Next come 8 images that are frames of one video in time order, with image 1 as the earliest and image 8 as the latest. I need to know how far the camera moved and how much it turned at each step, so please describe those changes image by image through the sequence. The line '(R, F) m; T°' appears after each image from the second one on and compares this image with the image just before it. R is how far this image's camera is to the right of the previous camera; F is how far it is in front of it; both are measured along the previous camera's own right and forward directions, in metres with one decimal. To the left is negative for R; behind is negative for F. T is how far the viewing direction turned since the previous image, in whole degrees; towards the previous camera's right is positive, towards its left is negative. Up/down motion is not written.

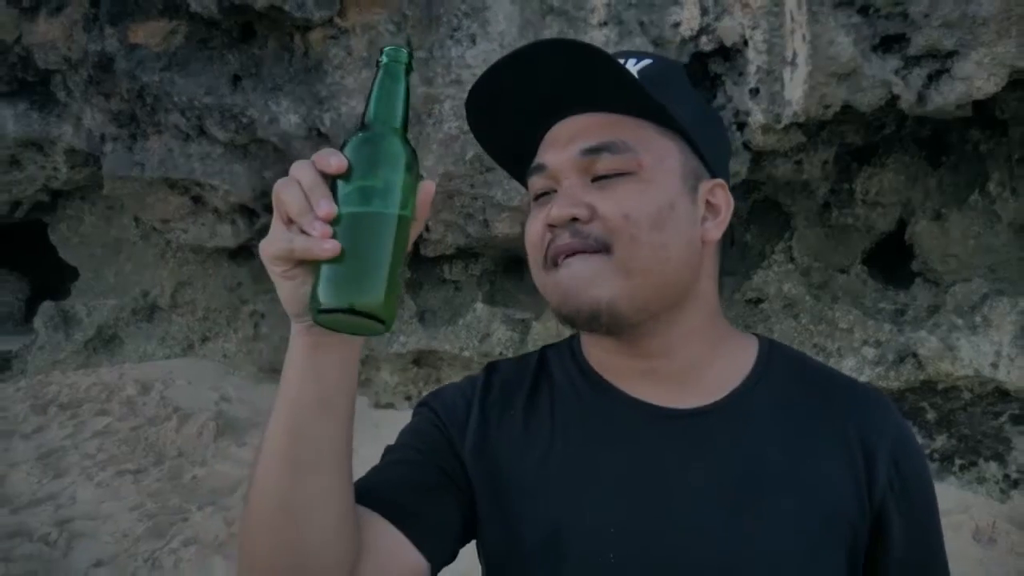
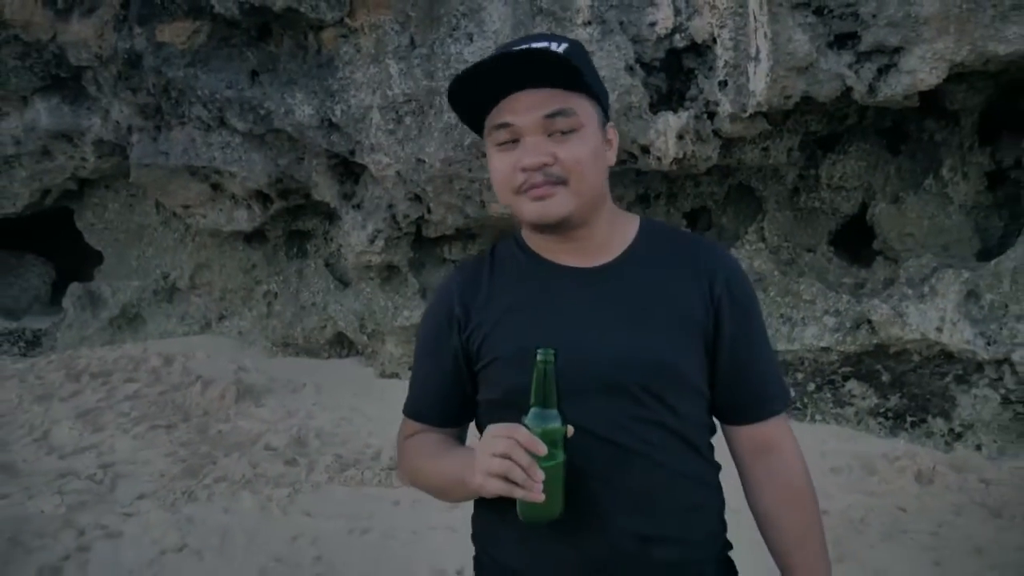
(0.0, -0.3) m; 0°
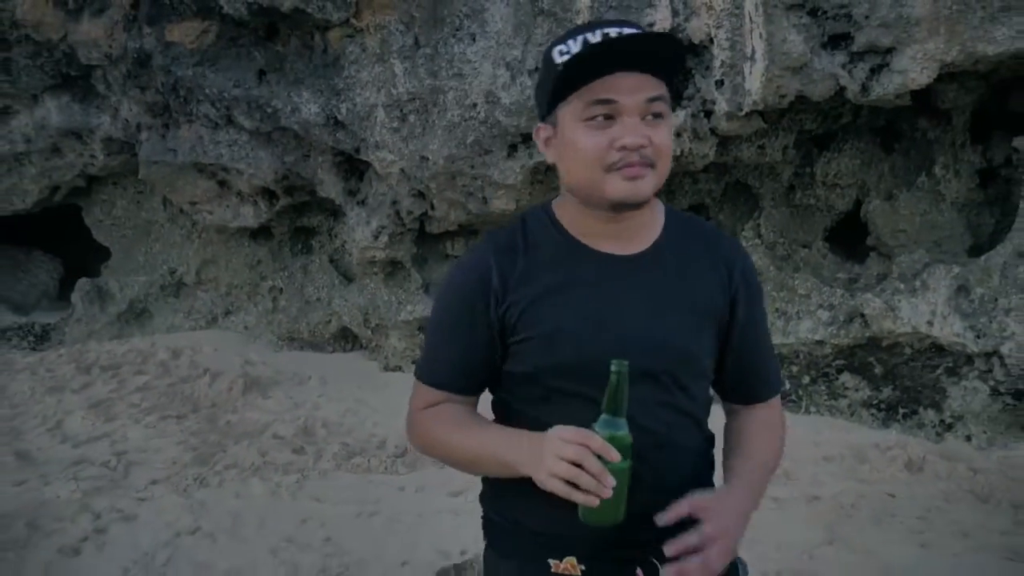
(0.0, -0.1) m; 0°
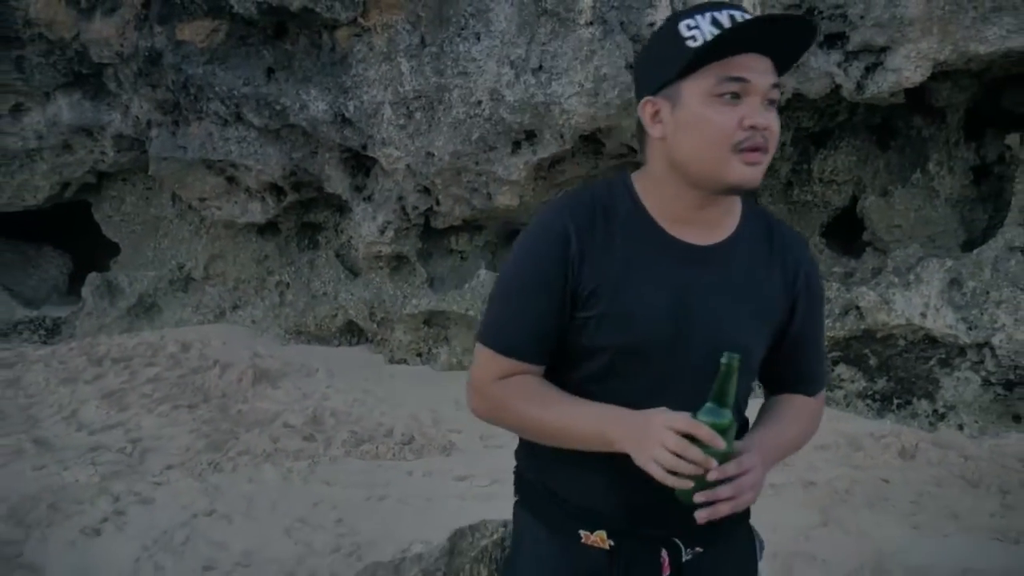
(0.0, -0.1) m; 0°
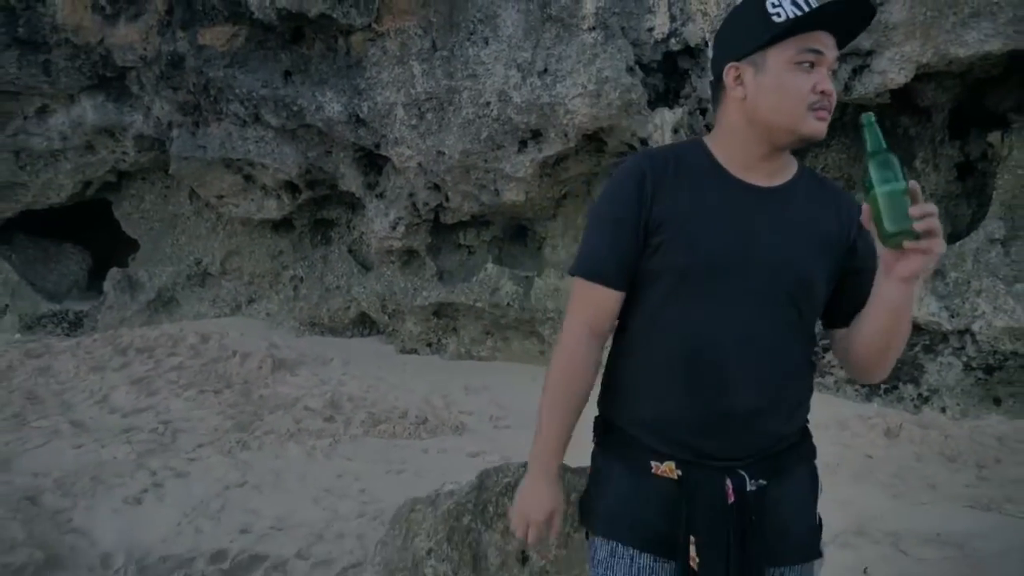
(0.0, -0.2) m; 0°
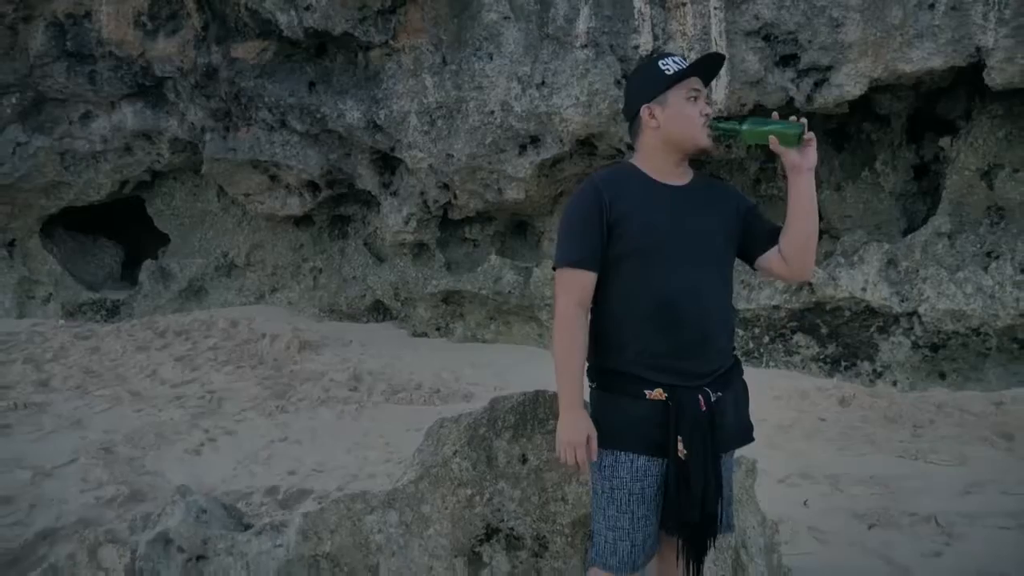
(0.0, -0.5) m; 0°
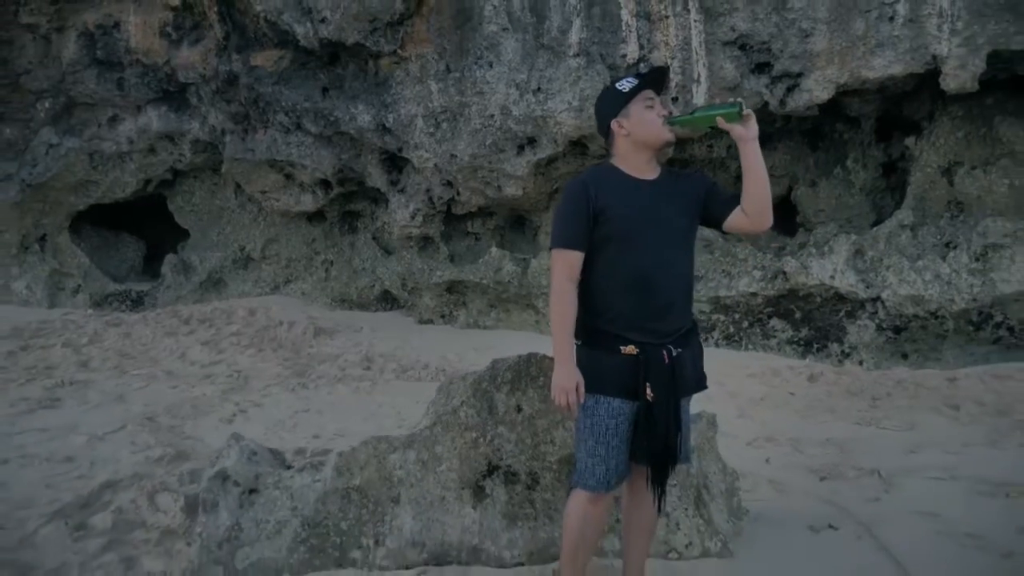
(0.0, -0.4) m; 0°
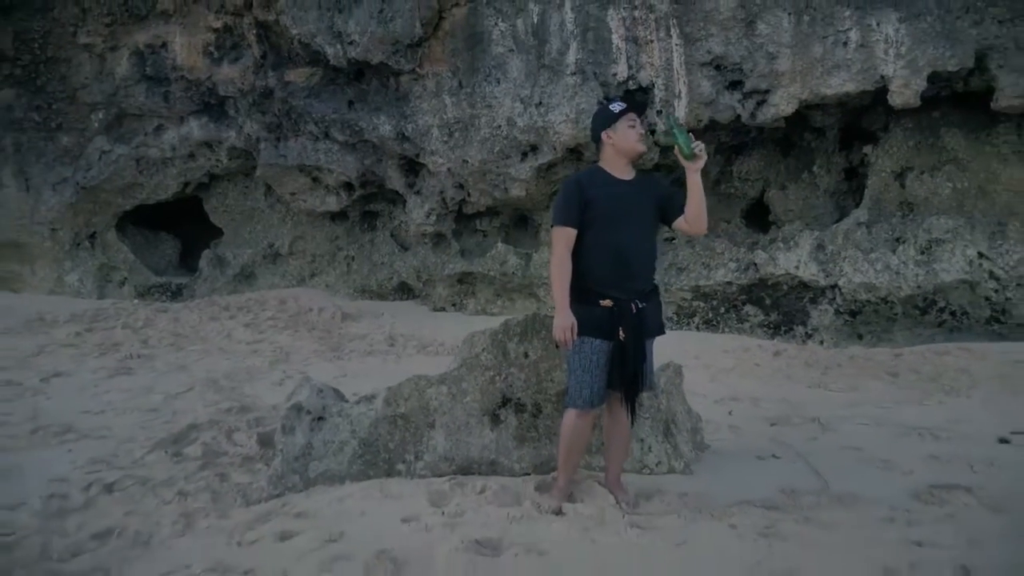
(0.0, -0.7) m; 0°
